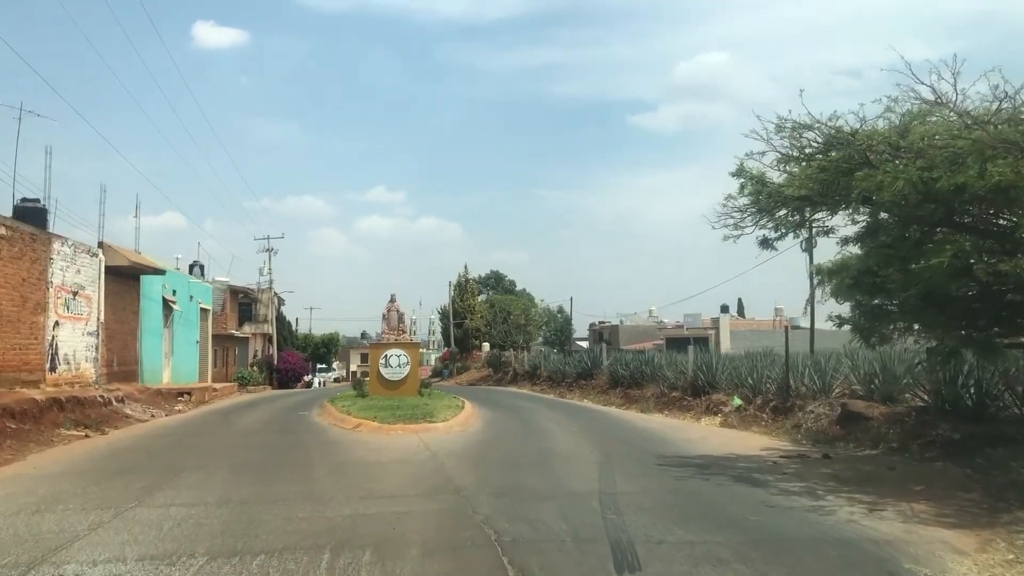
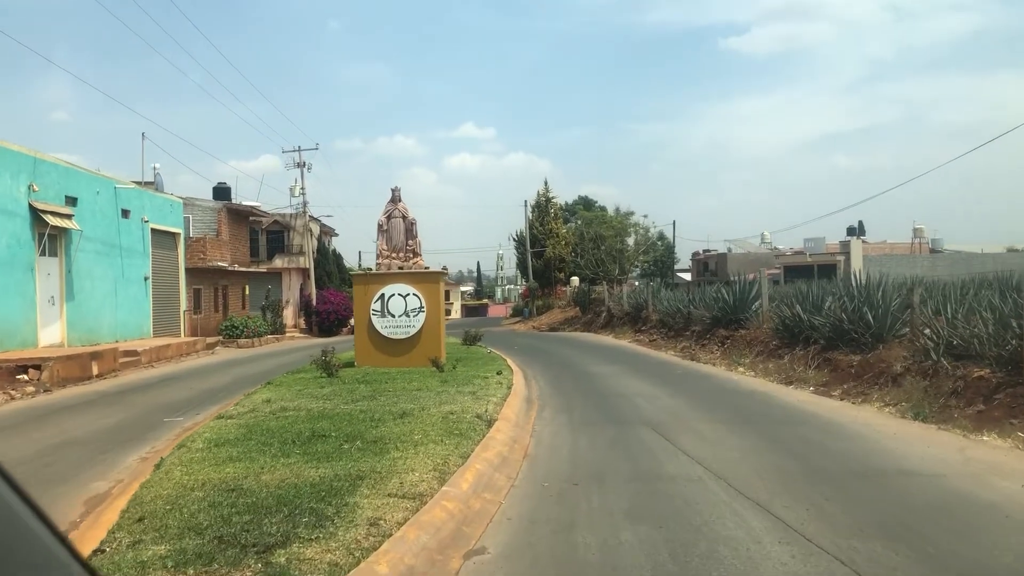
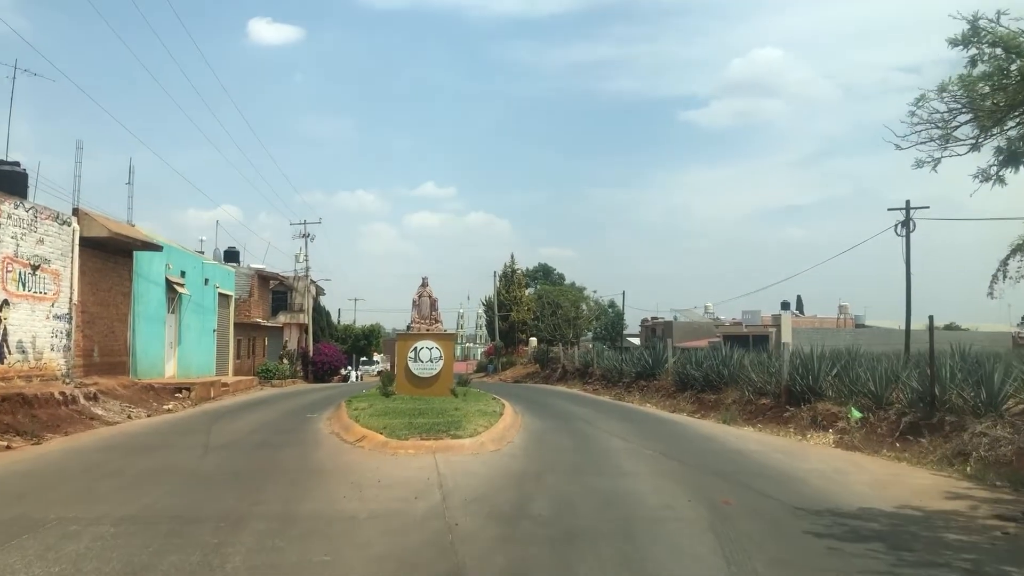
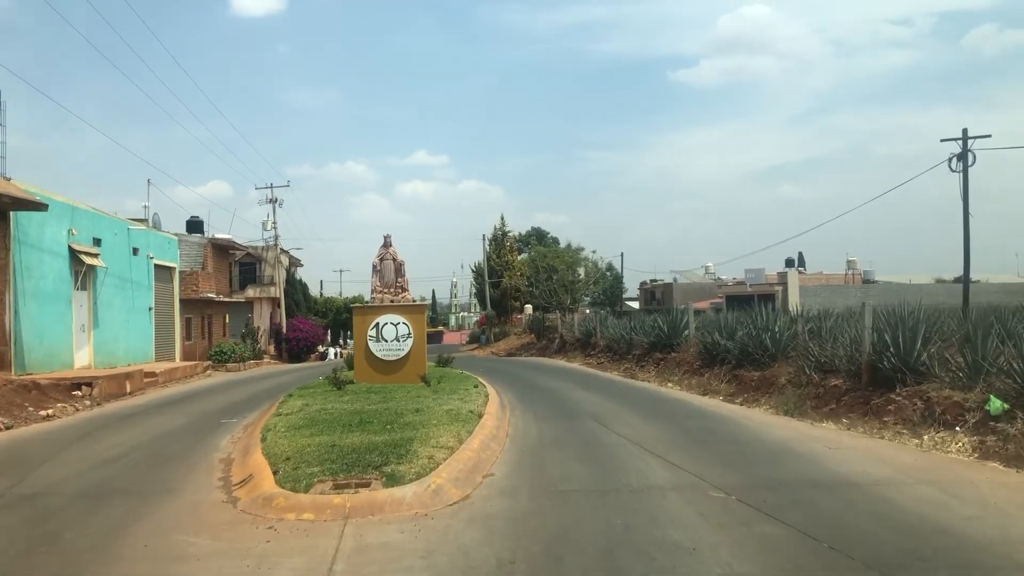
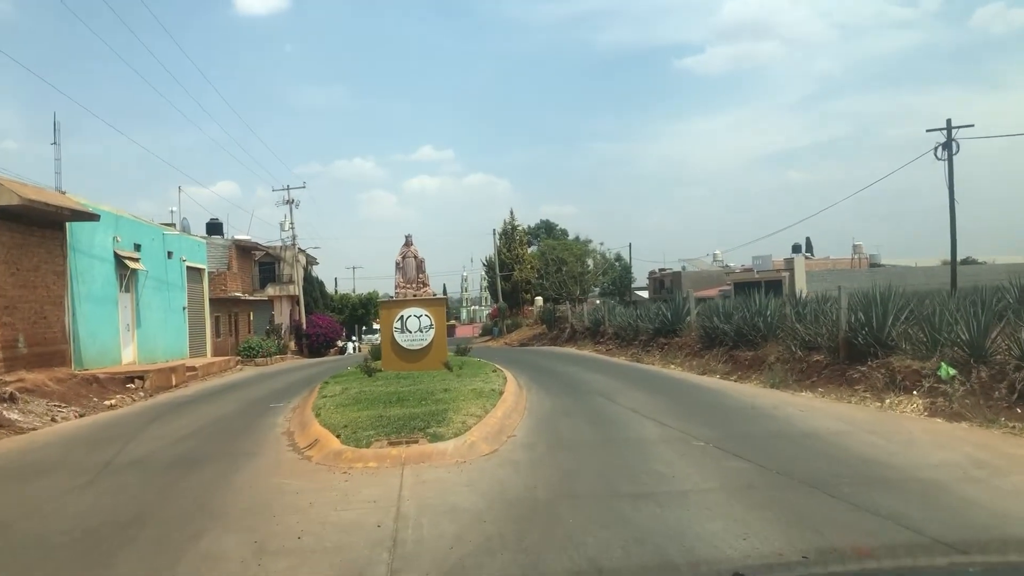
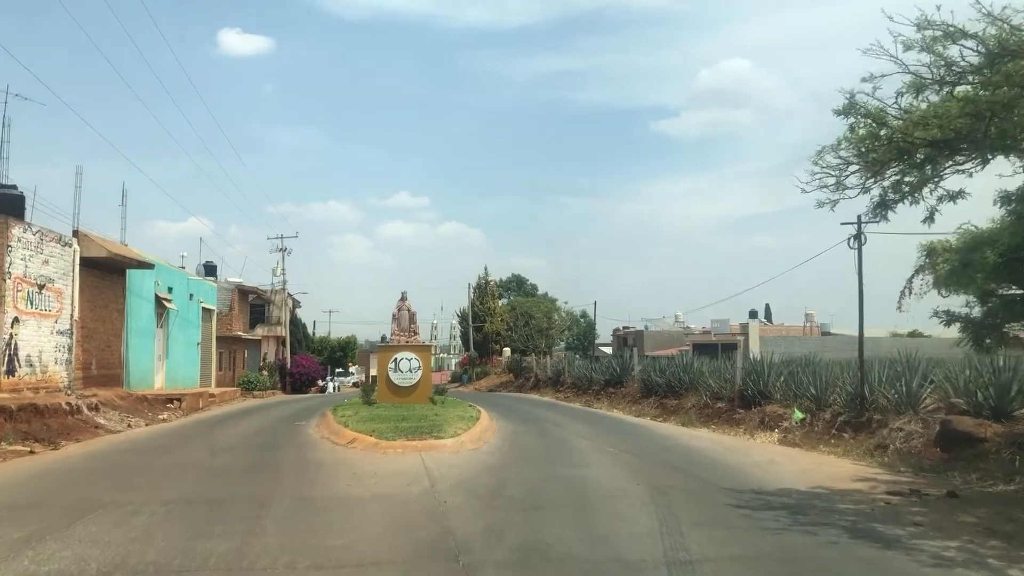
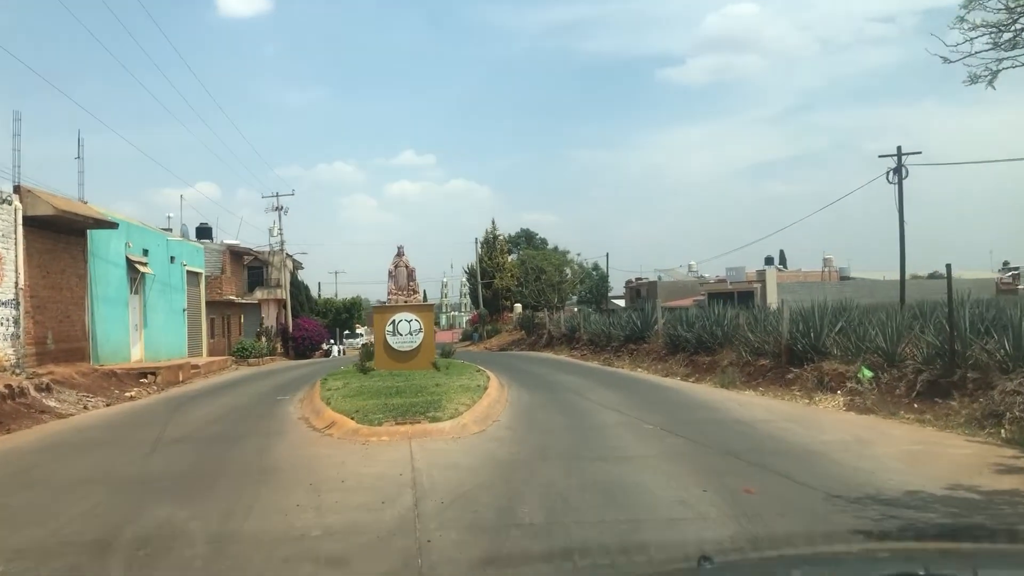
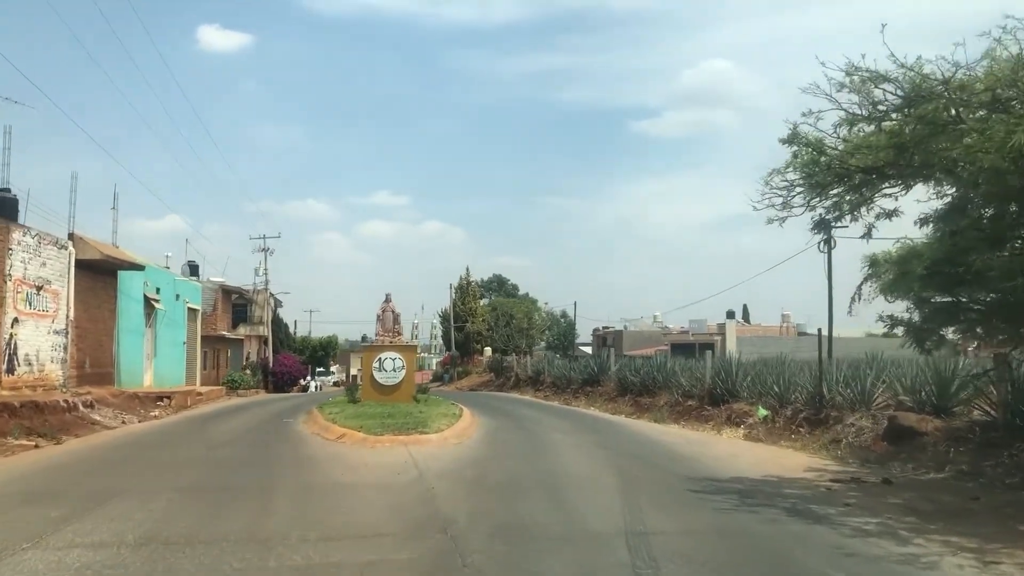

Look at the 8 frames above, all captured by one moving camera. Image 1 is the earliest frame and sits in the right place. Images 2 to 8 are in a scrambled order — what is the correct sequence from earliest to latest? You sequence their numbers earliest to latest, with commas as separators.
8, 6, 3, 7, 5, 4, 2
